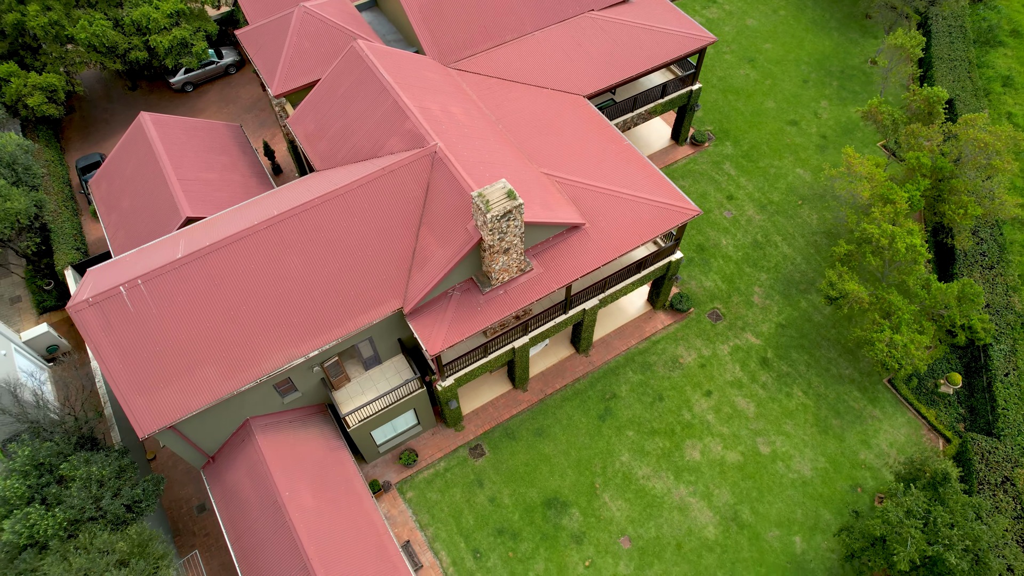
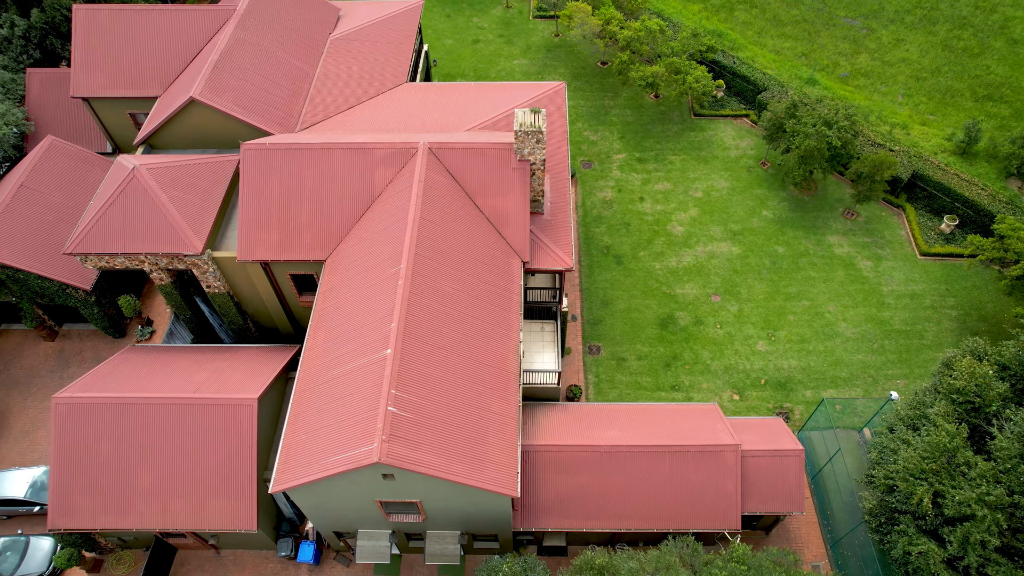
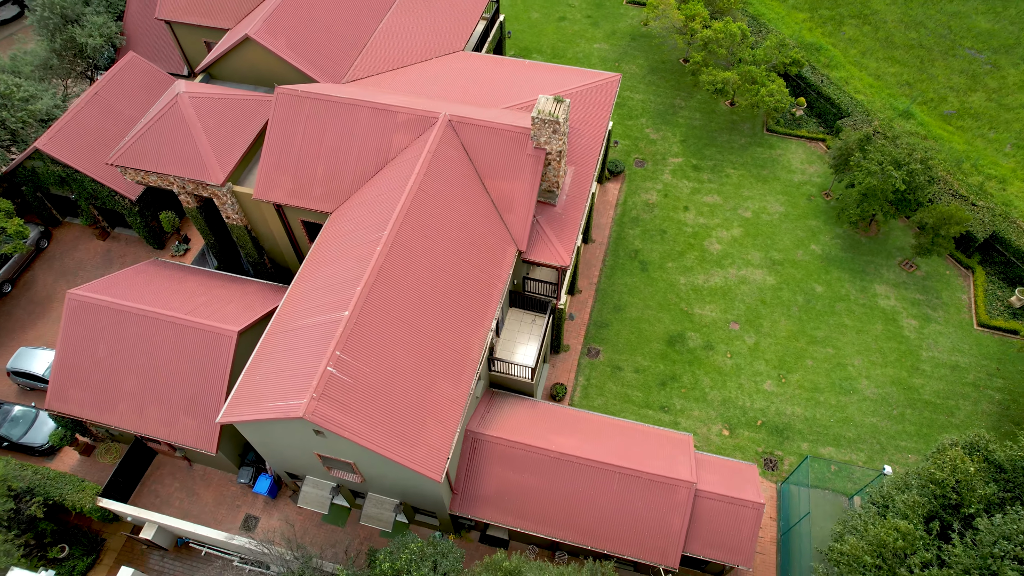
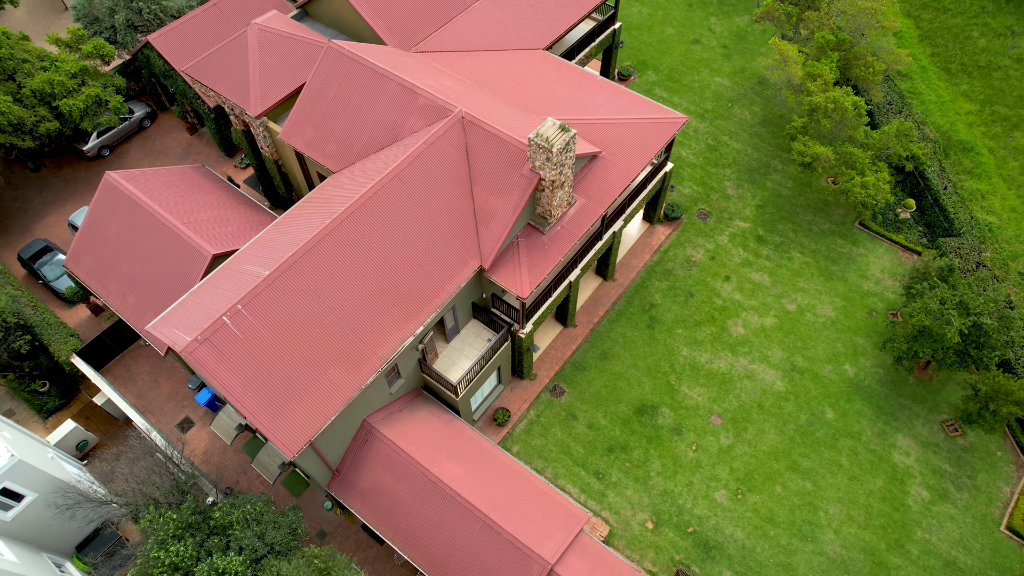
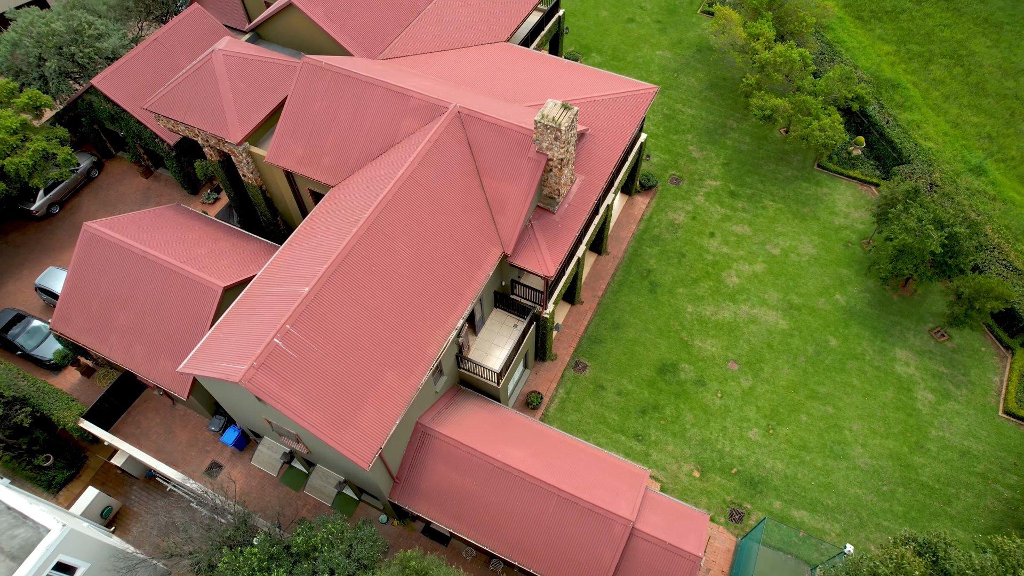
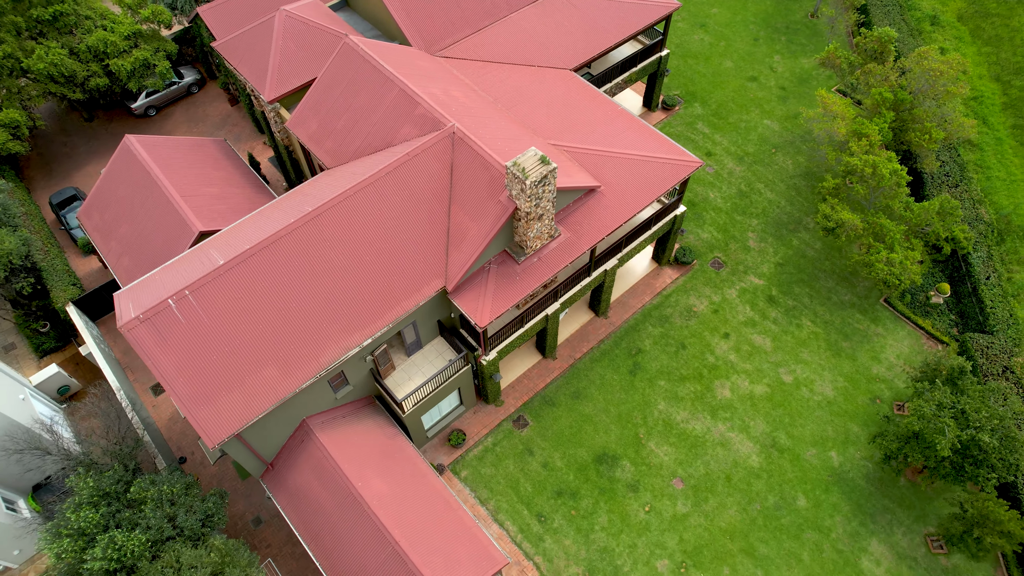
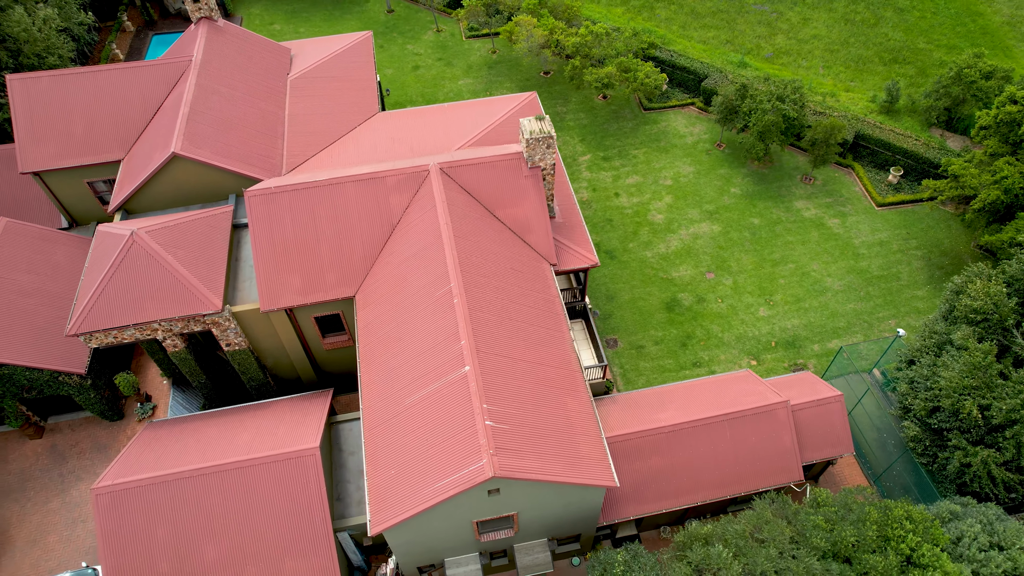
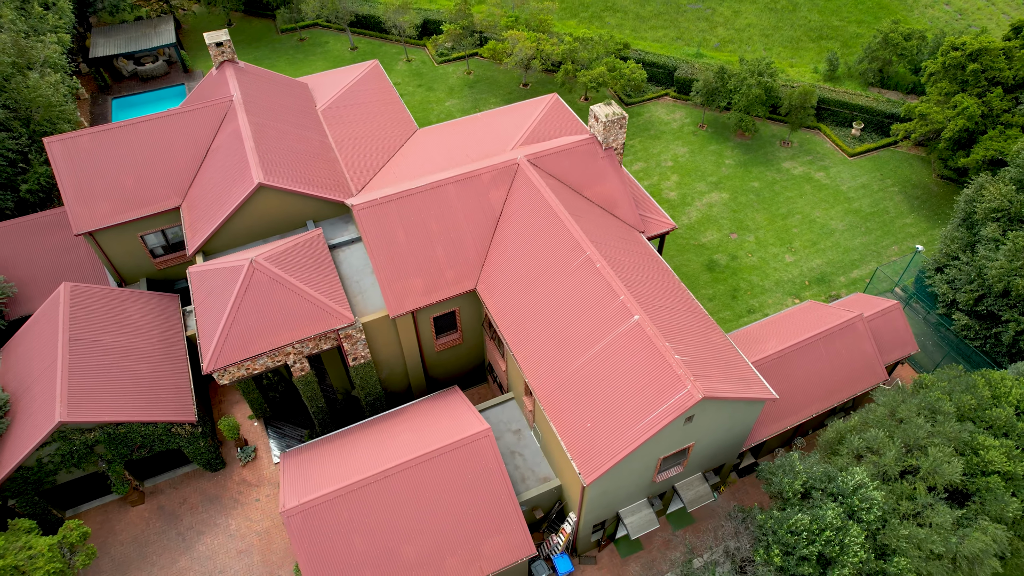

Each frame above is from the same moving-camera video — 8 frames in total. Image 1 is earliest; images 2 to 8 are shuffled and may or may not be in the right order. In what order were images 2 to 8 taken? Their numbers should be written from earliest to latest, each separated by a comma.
6, 4, 5, 3, 2, 7, 8
